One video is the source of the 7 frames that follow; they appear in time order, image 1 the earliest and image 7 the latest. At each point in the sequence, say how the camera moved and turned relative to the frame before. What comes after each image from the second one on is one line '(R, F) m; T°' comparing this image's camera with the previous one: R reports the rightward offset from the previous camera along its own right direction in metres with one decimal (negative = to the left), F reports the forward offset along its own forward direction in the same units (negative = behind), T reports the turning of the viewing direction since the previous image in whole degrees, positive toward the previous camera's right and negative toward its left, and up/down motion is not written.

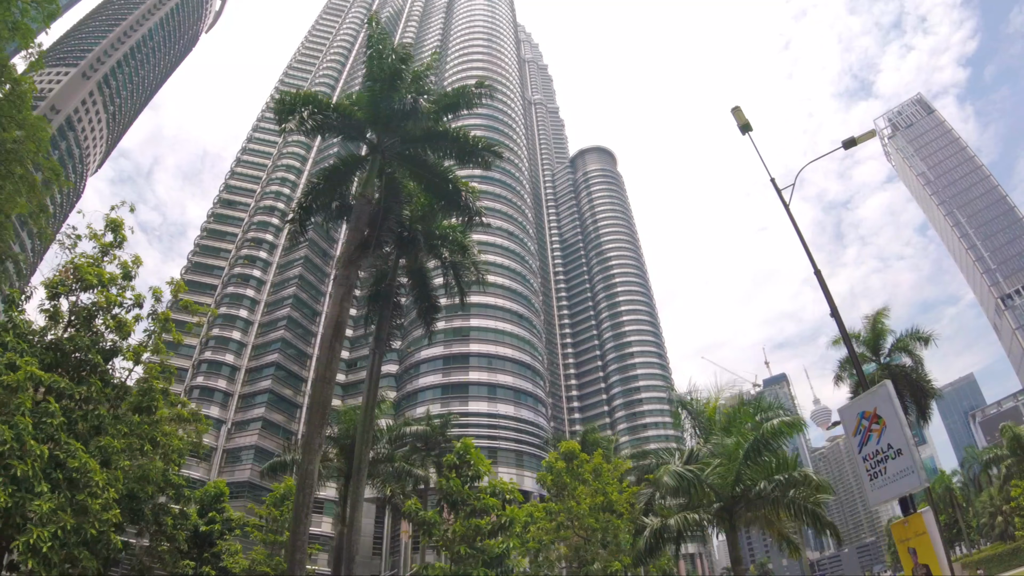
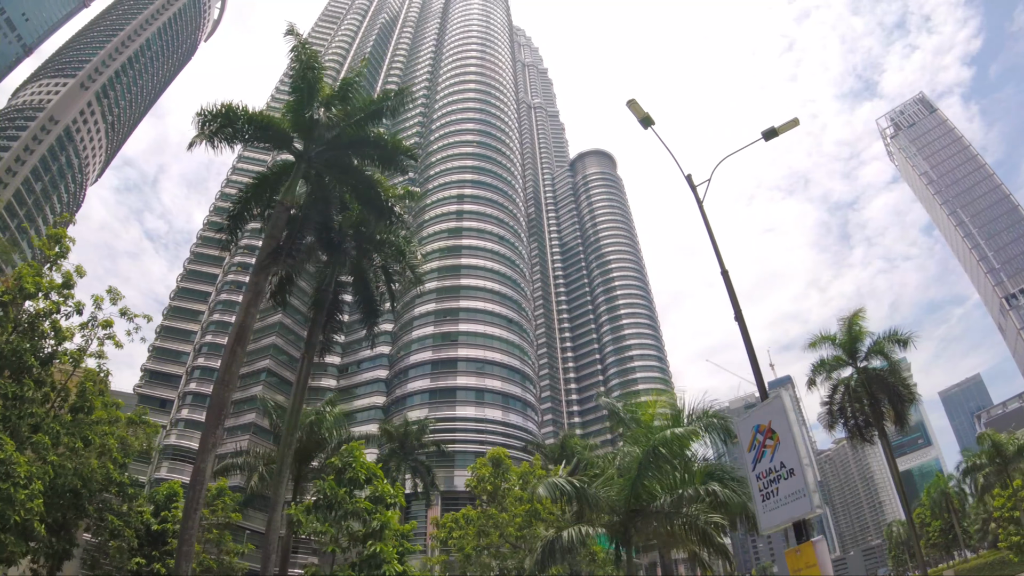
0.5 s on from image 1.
(+1.8, +0.8) m; 0°
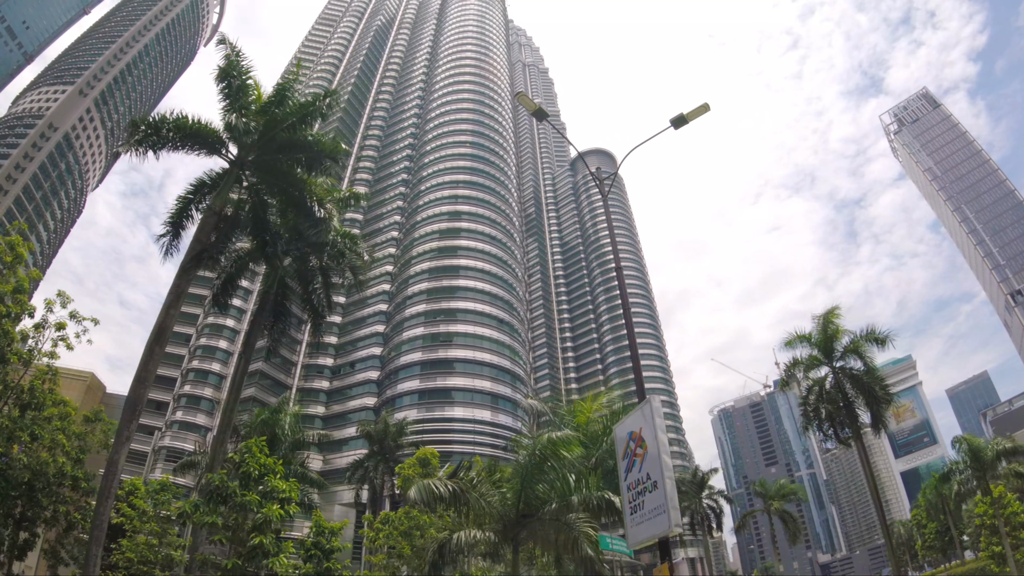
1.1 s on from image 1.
(+1.7, +0.5) m; 0°
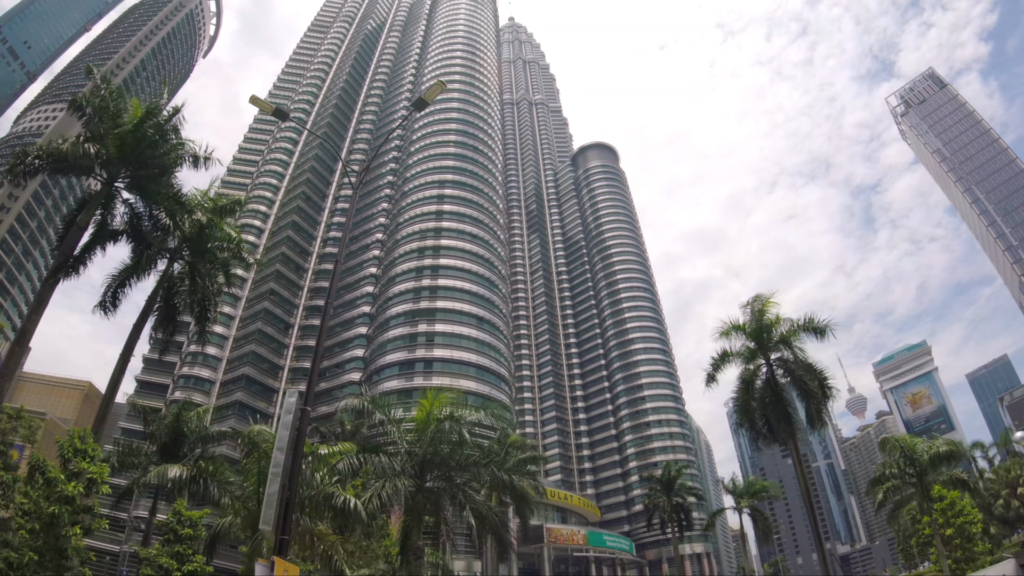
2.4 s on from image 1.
(+3.9, +0.7) m; -1°
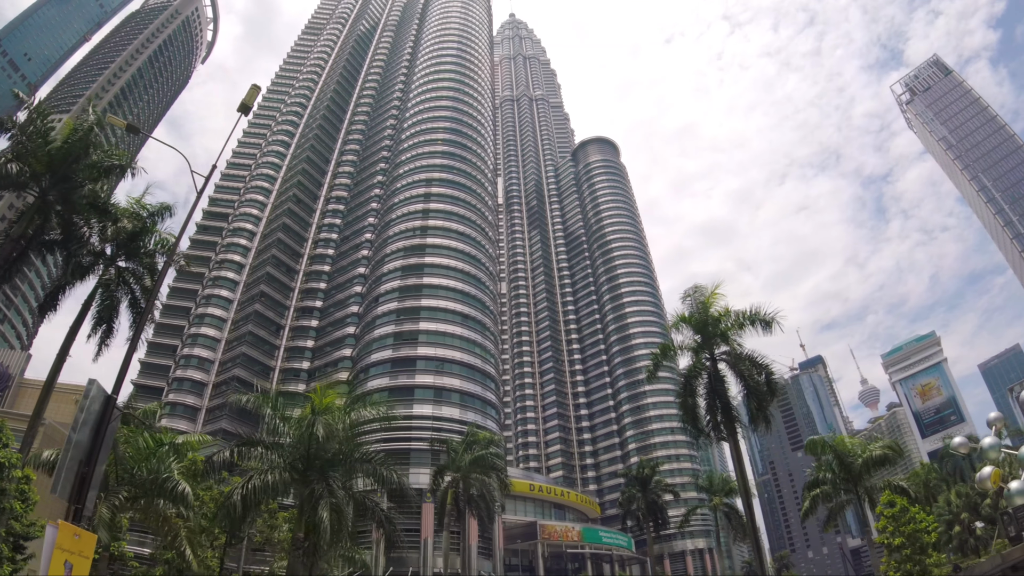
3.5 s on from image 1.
(+2.5, +0.4) m; -1°
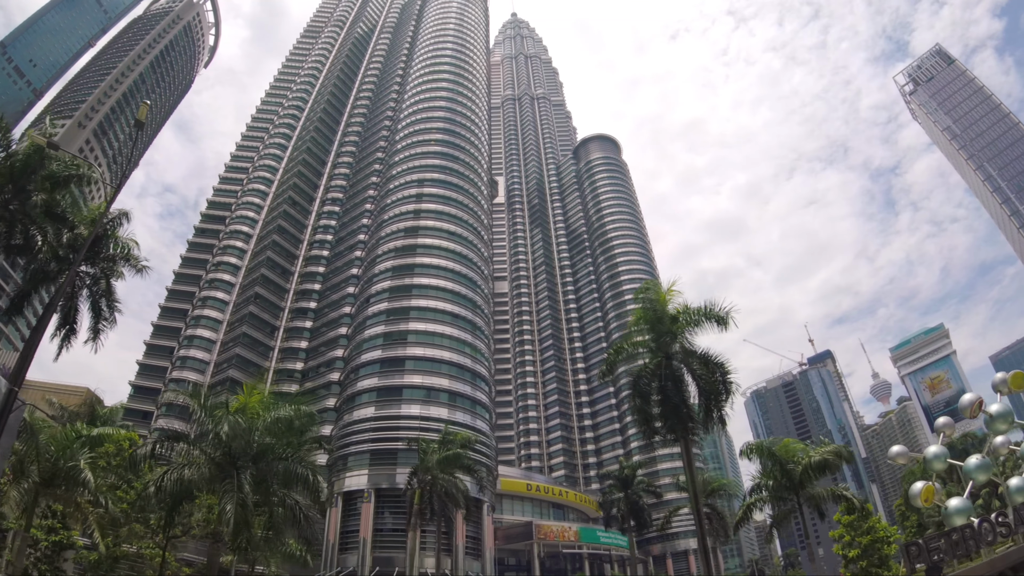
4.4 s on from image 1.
(+1.9, +0.3) m; -1°
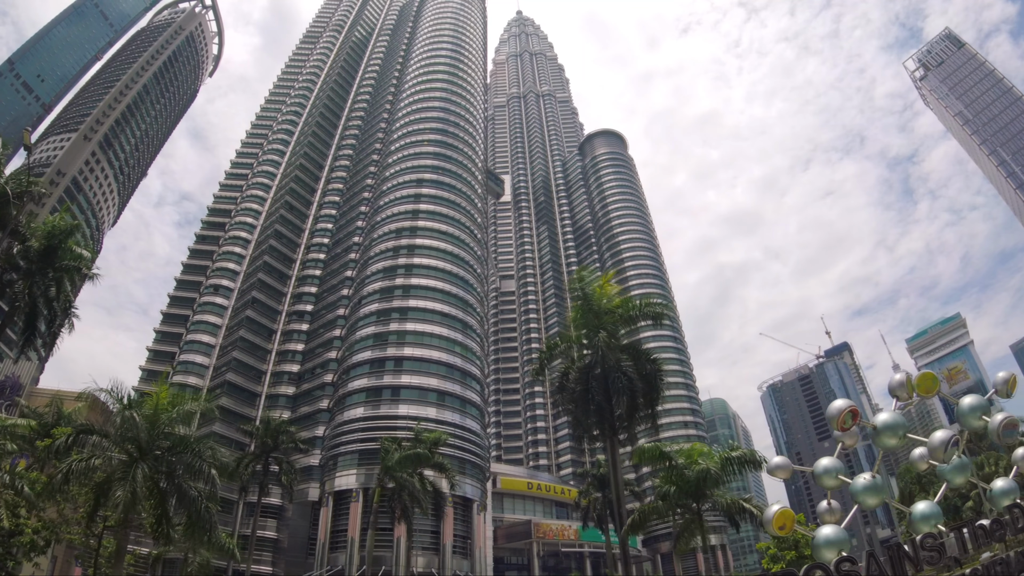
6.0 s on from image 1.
(+2.6, +0.5) m; -1°
